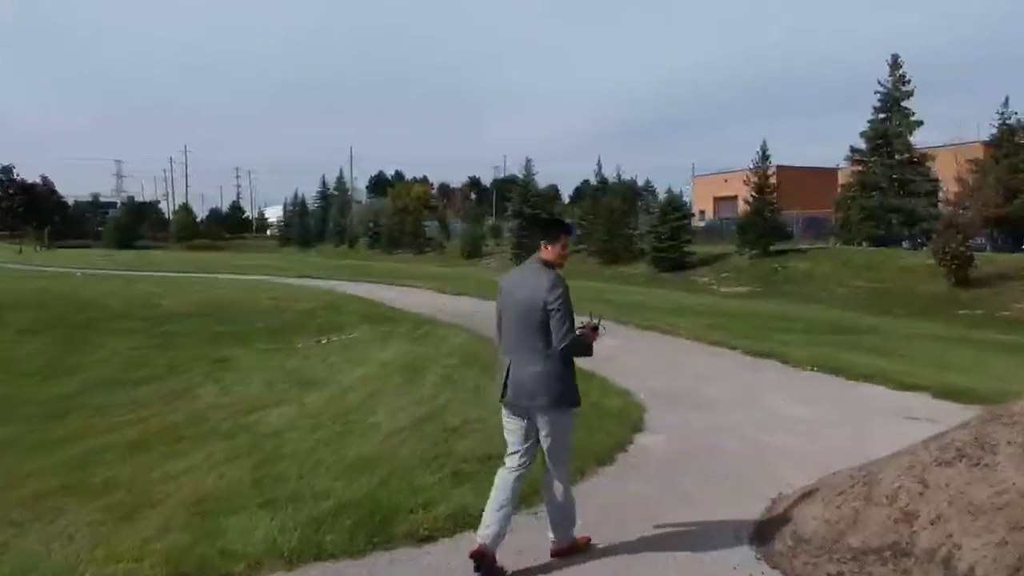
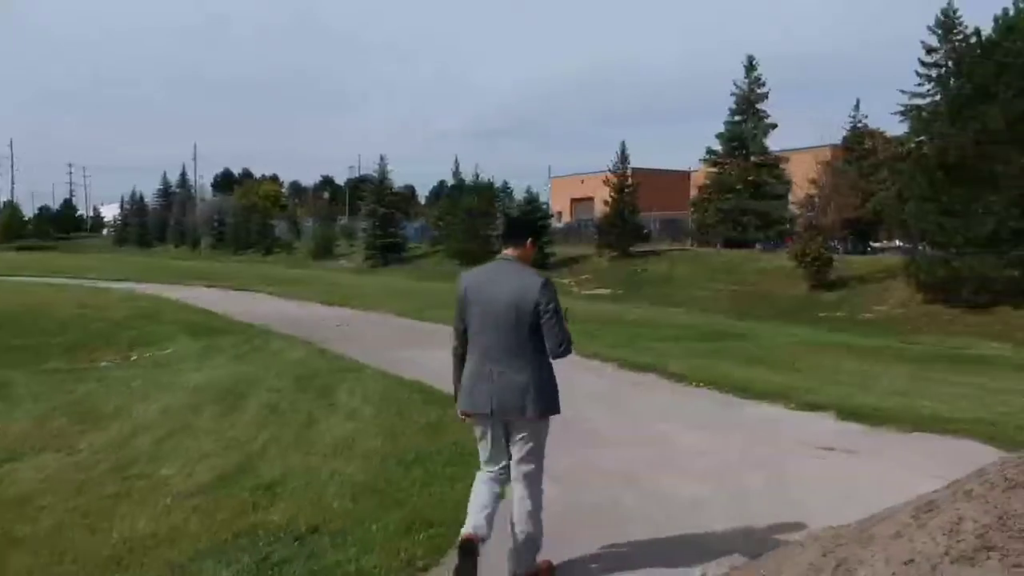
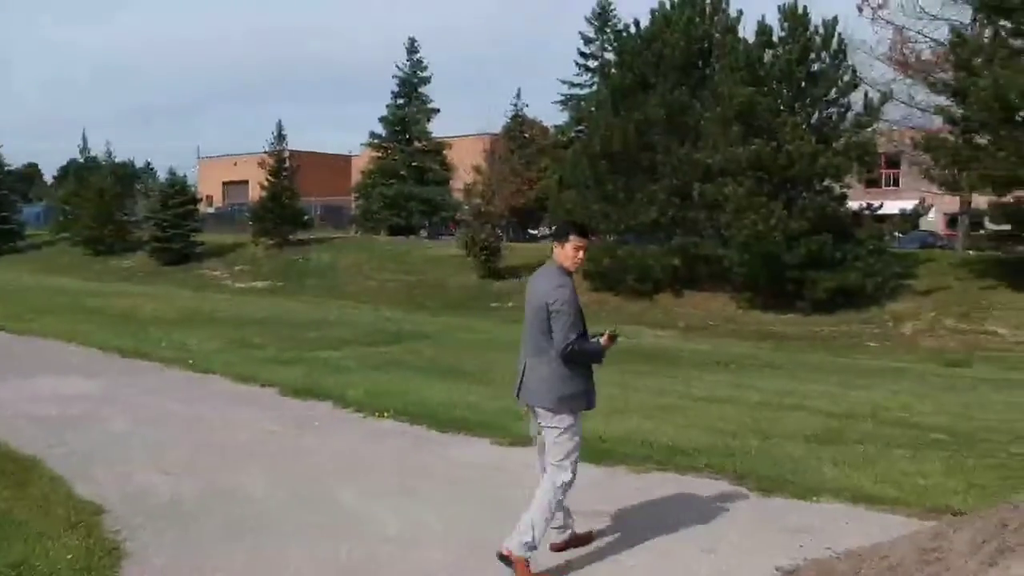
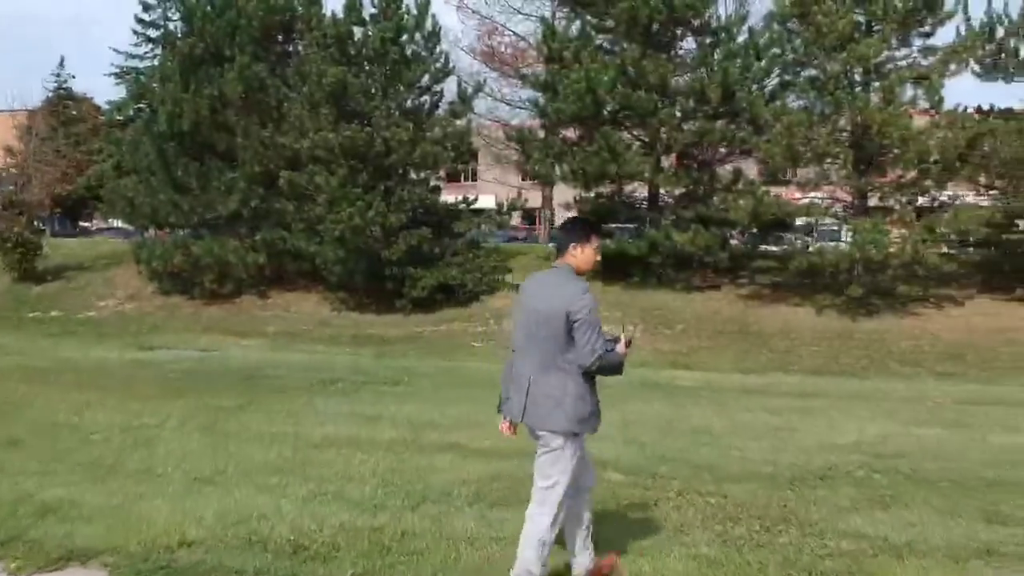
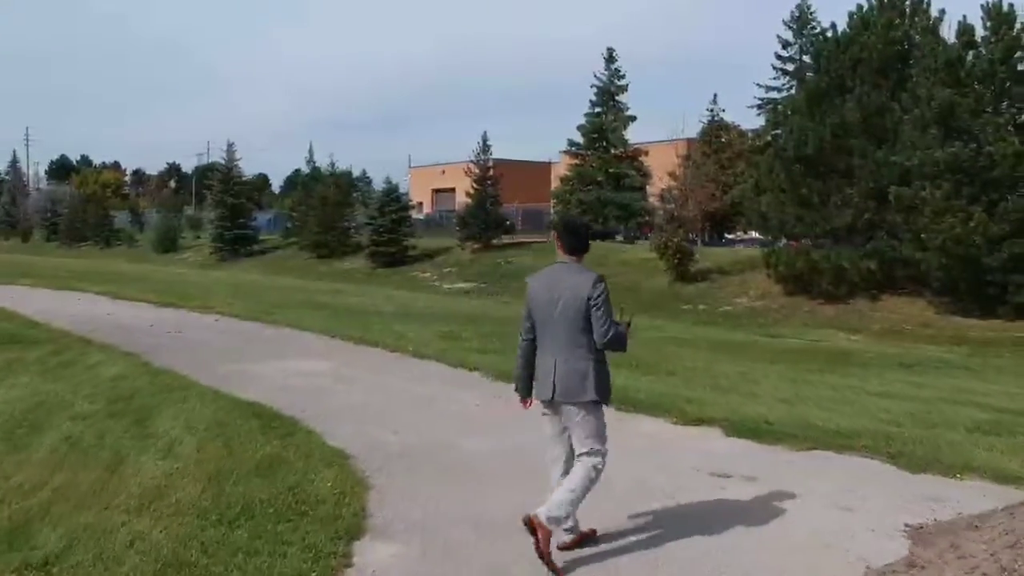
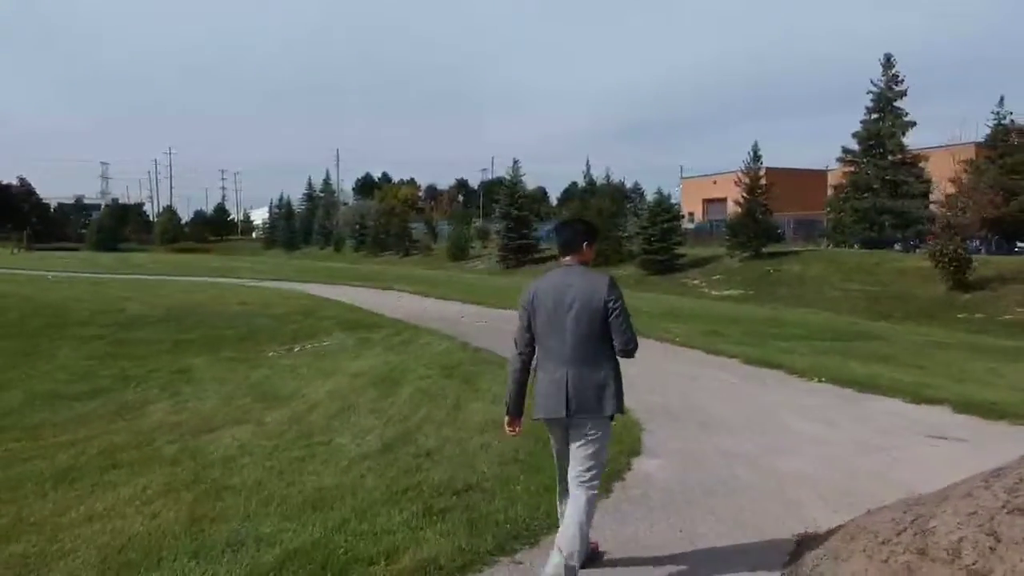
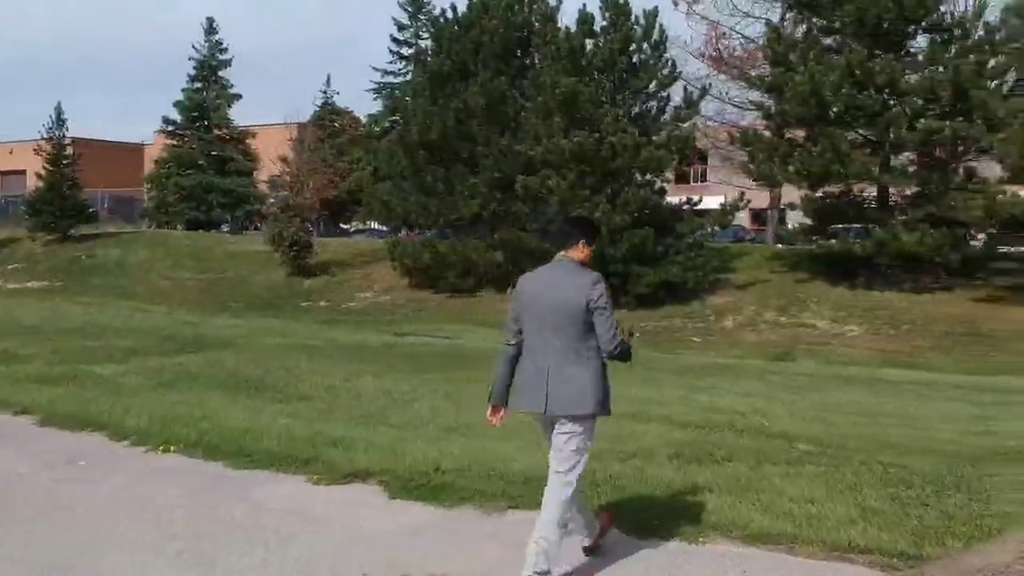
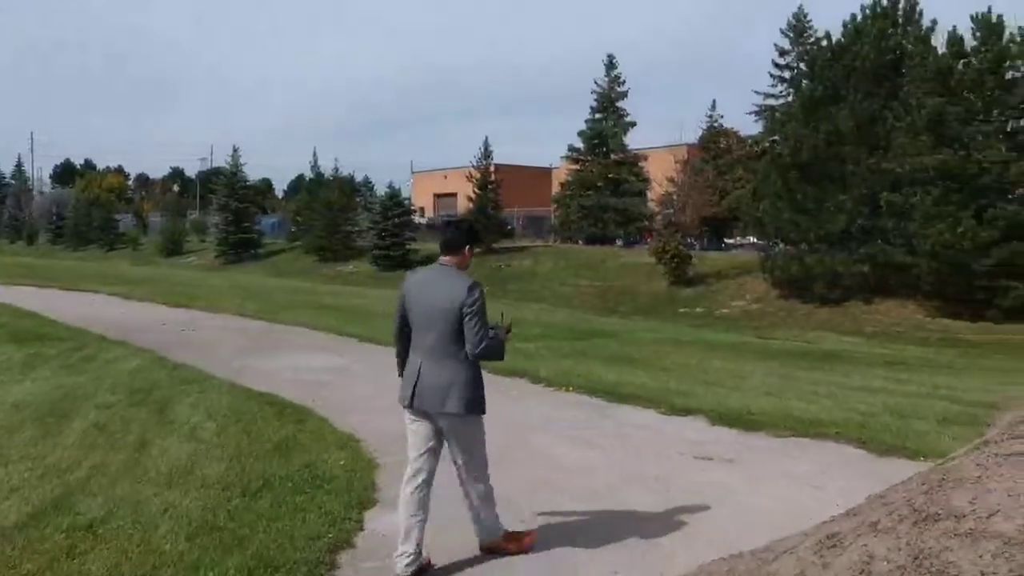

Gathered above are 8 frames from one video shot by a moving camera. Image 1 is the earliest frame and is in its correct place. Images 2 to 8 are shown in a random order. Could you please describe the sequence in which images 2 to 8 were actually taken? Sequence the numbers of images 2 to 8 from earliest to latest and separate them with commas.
6, 2, 8, 5, 3, 7, 4
